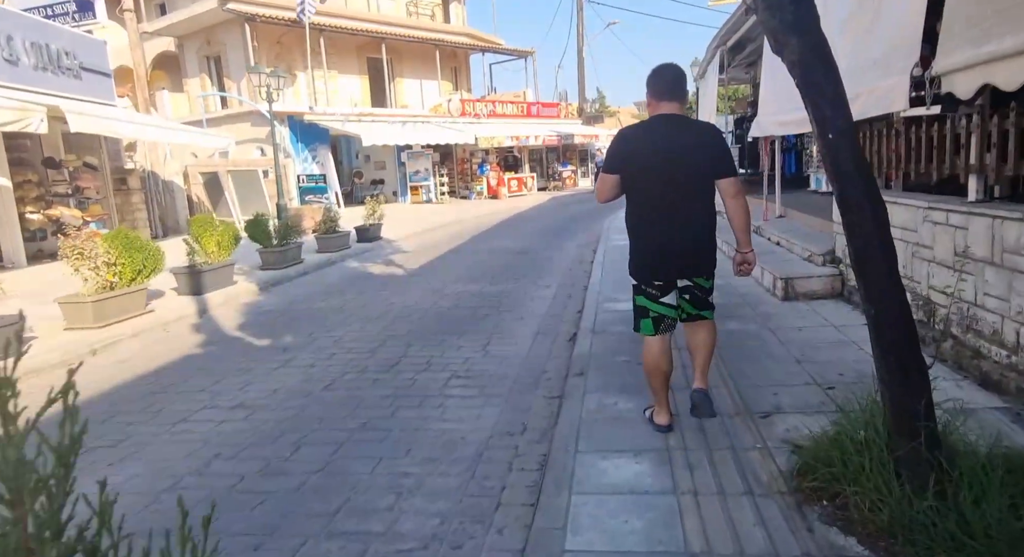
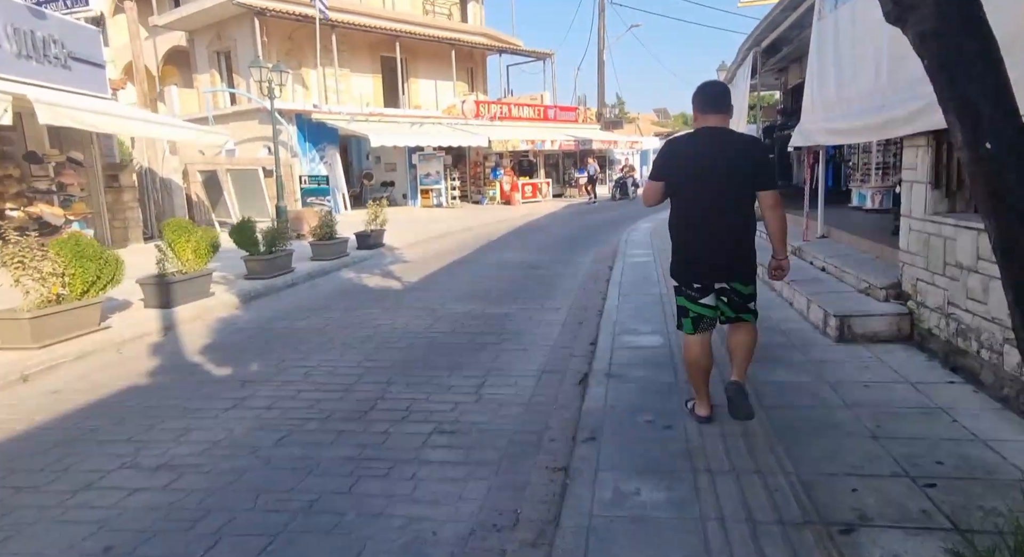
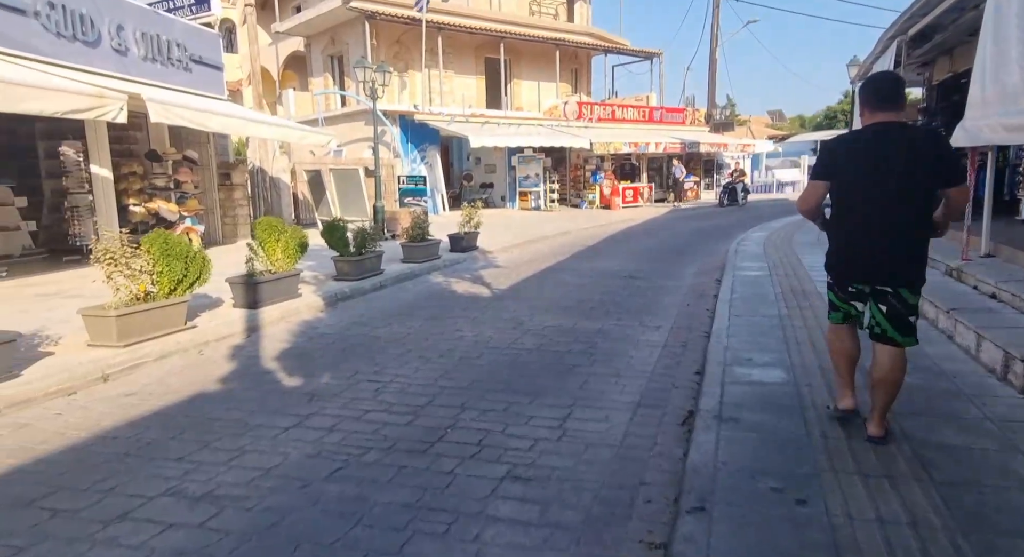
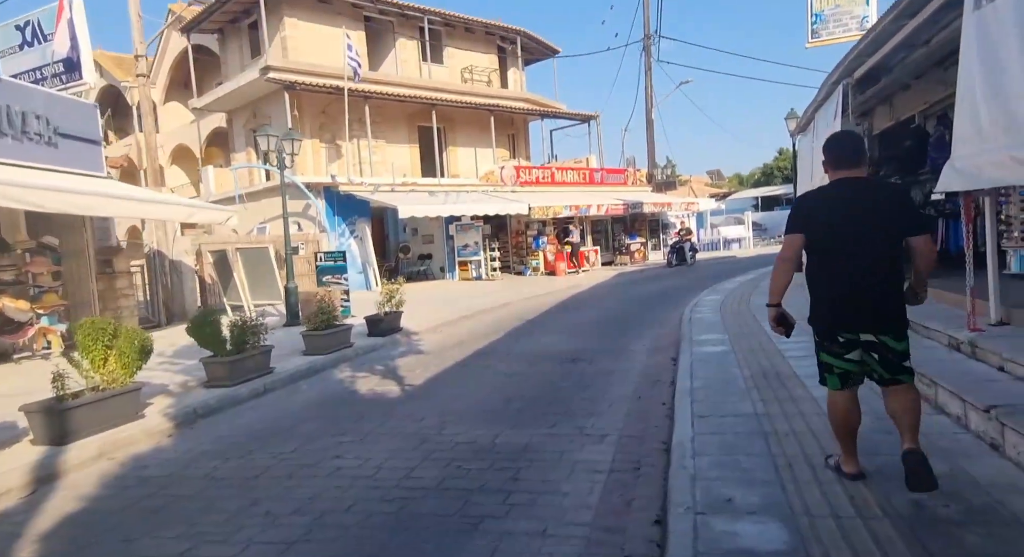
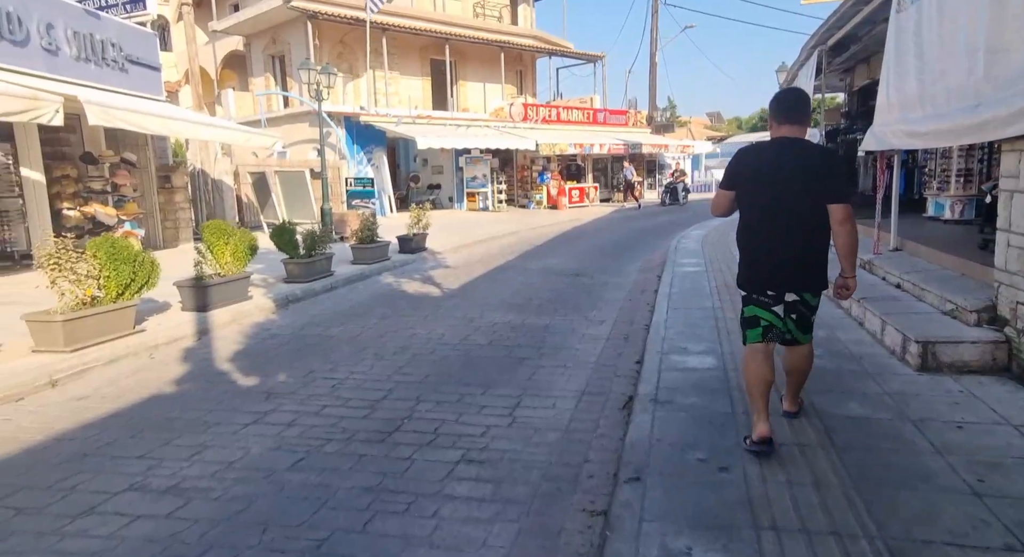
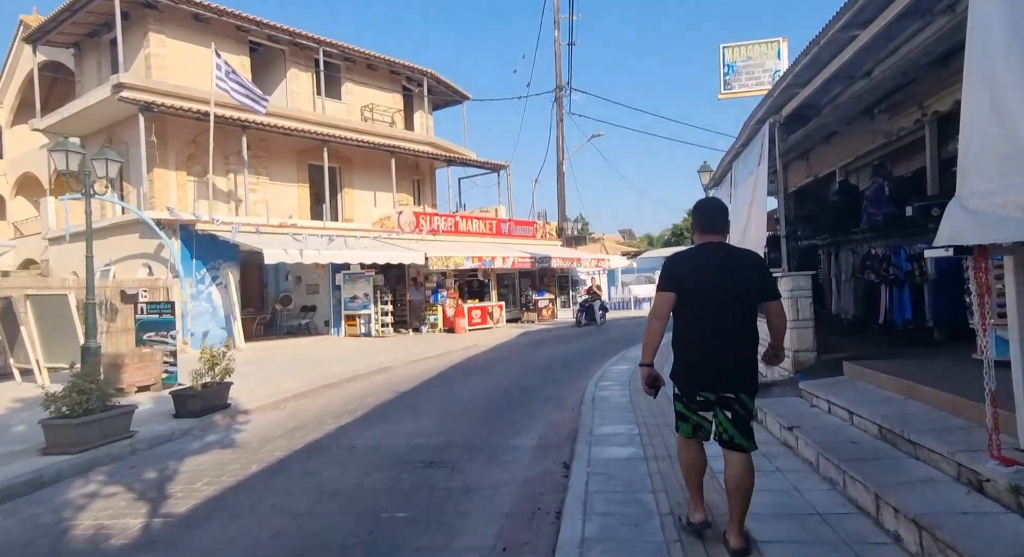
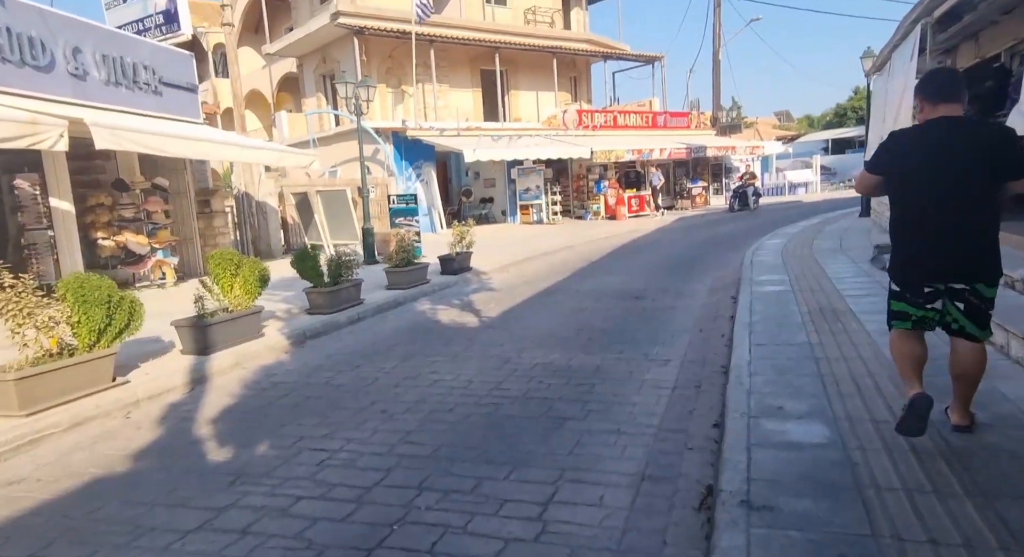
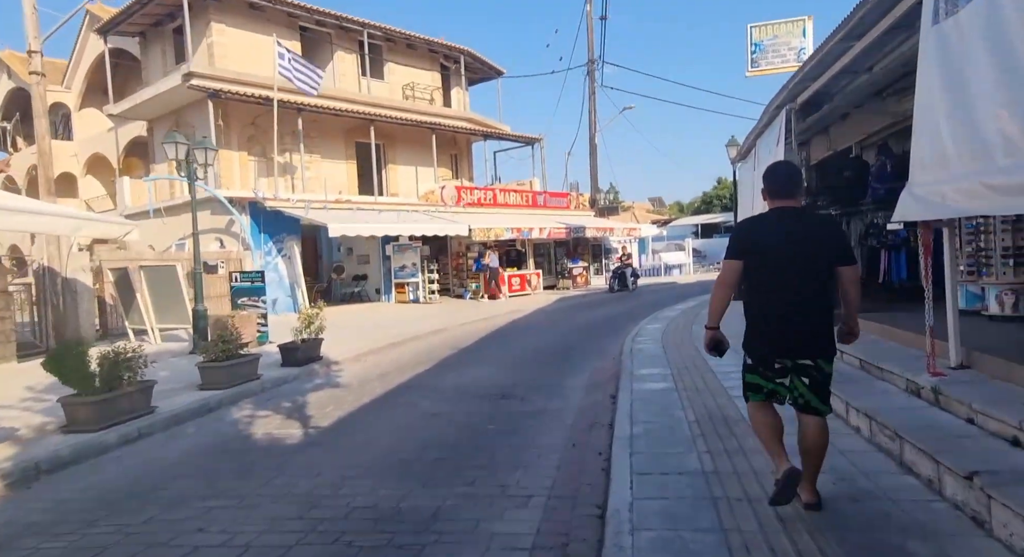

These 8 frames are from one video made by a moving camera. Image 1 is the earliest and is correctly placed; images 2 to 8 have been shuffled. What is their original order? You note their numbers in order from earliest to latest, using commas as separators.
2, 5, 3, 7, 4, 8, 6
